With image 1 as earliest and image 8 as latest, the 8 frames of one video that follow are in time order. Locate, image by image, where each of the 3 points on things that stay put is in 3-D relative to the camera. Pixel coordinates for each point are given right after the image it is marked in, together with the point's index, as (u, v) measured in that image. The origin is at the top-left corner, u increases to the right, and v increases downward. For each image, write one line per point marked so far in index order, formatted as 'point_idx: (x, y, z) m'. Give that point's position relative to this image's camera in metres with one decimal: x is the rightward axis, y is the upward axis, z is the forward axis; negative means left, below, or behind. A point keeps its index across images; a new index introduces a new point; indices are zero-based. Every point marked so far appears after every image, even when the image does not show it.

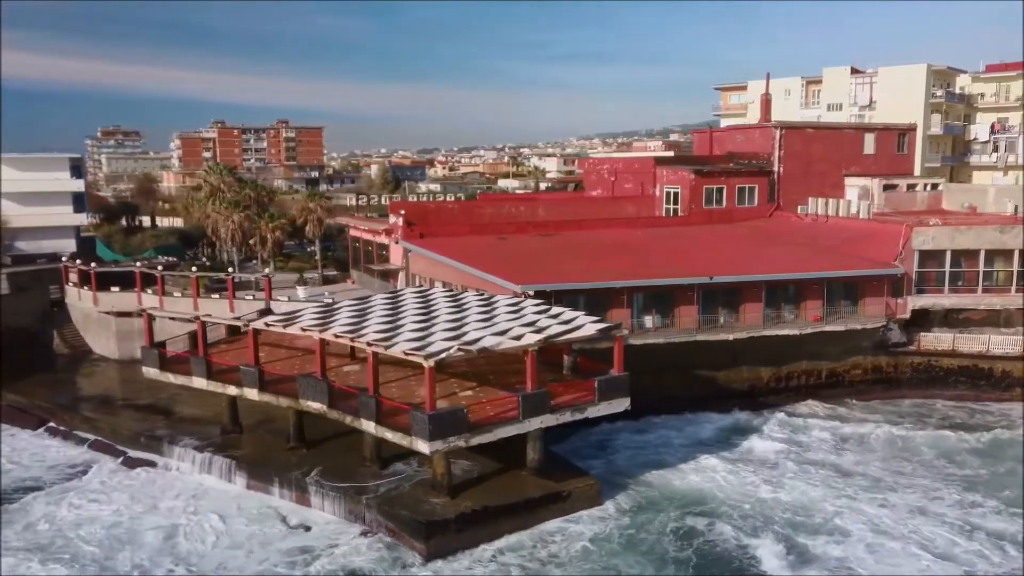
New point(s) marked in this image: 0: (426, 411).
0: (-1.5, -2.2, +14.5) m
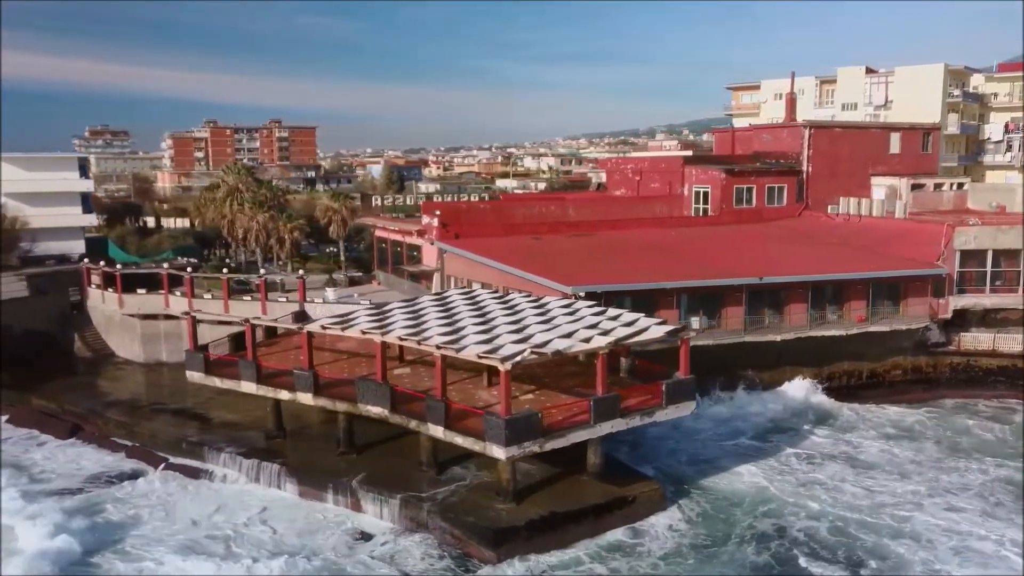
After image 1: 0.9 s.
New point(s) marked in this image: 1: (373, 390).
0: (-0.2, -2.2, +14.1) m
1: (-2.8, -2.1, +16.5) m
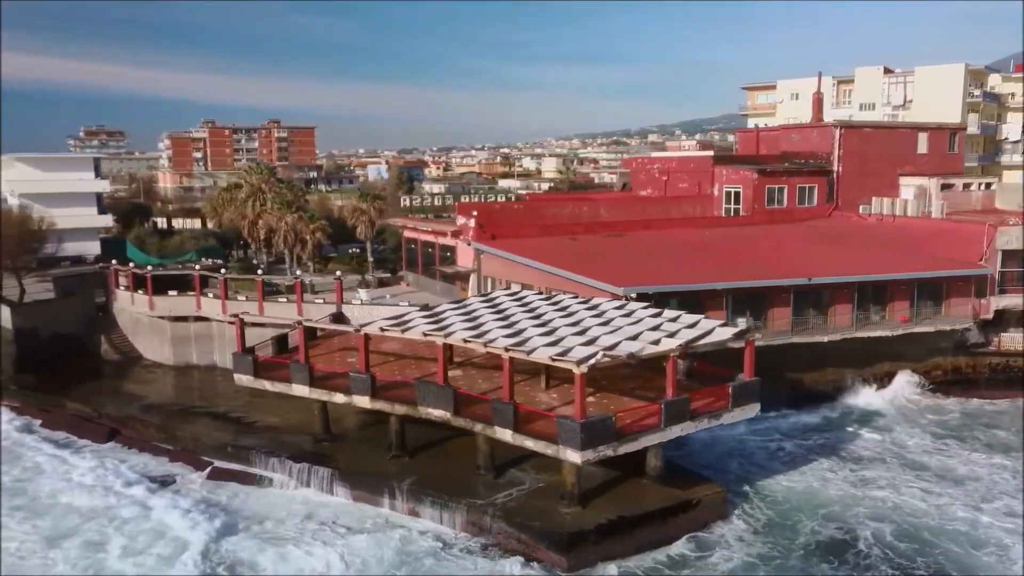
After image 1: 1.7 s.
0: (+1.1, -2.3, +14.0) m
1: (-1.6, -2.1, +16.3) m
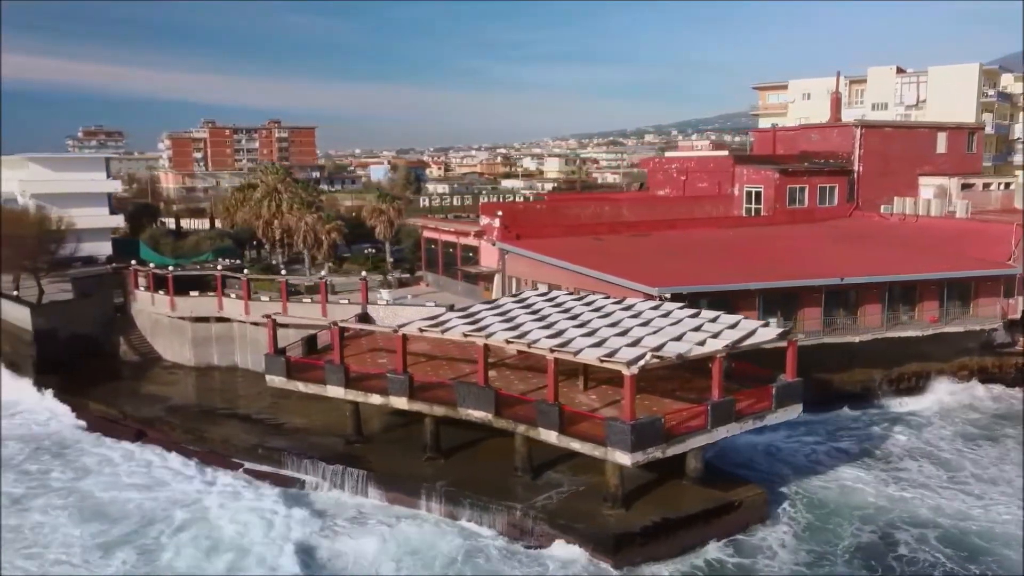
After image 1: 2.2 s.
0: (+2.0, -2.3, +13.8) m
1: (-0.7, -2.1, +16.2) m
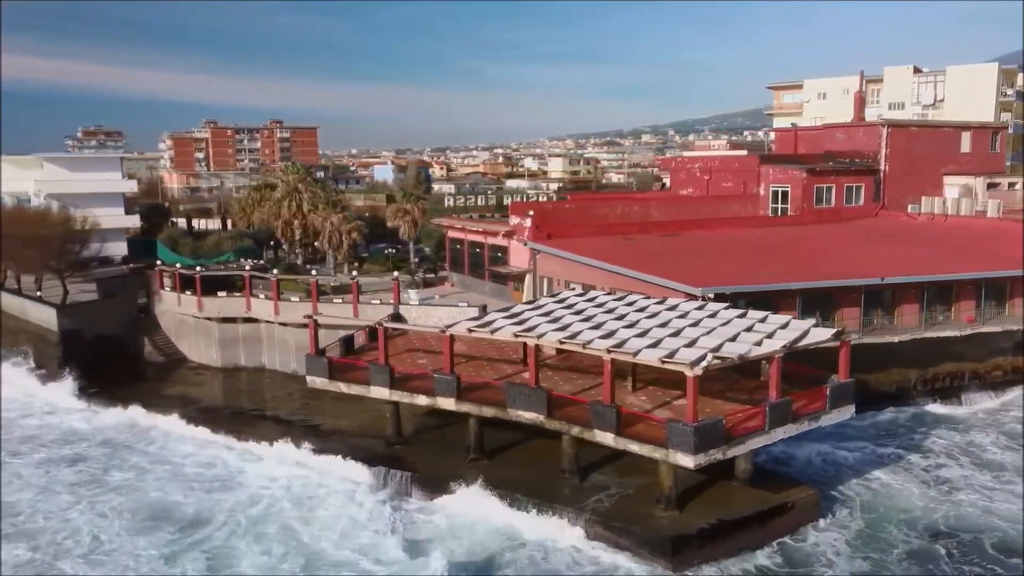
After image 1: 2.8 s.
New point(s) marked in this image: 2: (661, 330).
0: (+3.0, -2.3, +13.7) m
1: (+0.3, -2.1, +16.0) m
2: (+3.1, -0.9, +16.5) m
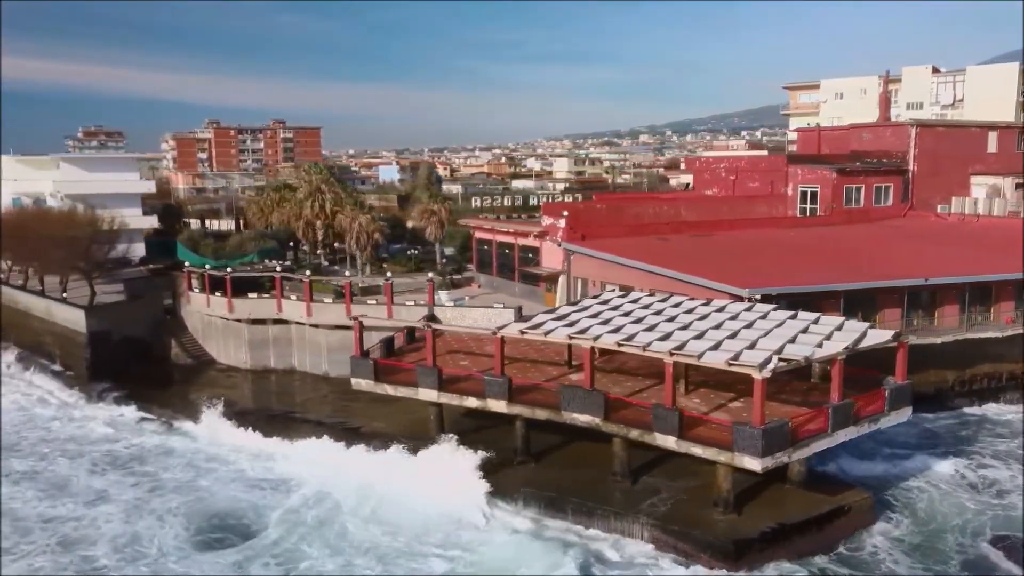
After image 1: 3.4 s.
0: (+4.1, -2.3, +13.6) m
1: (+1.4, -2.2, +15.9) m
2: (+4.2, -0.9, +16.4) m
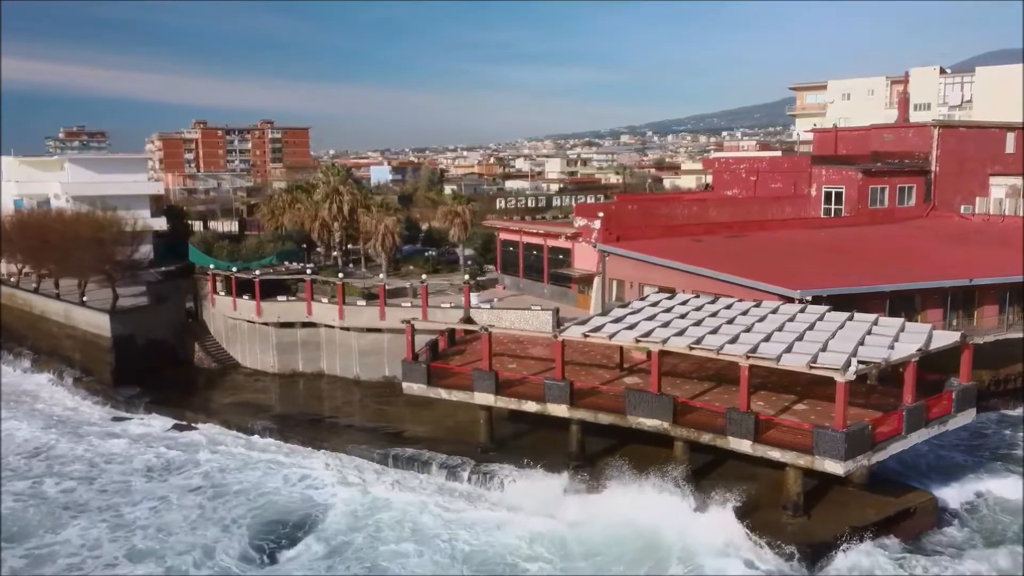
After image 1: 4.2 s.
0: (+5.5, -2.3, +13.5) m
1: (+2.7, -2.2, +15.8) m
2: (+5.4, -0.9, +16.3) m
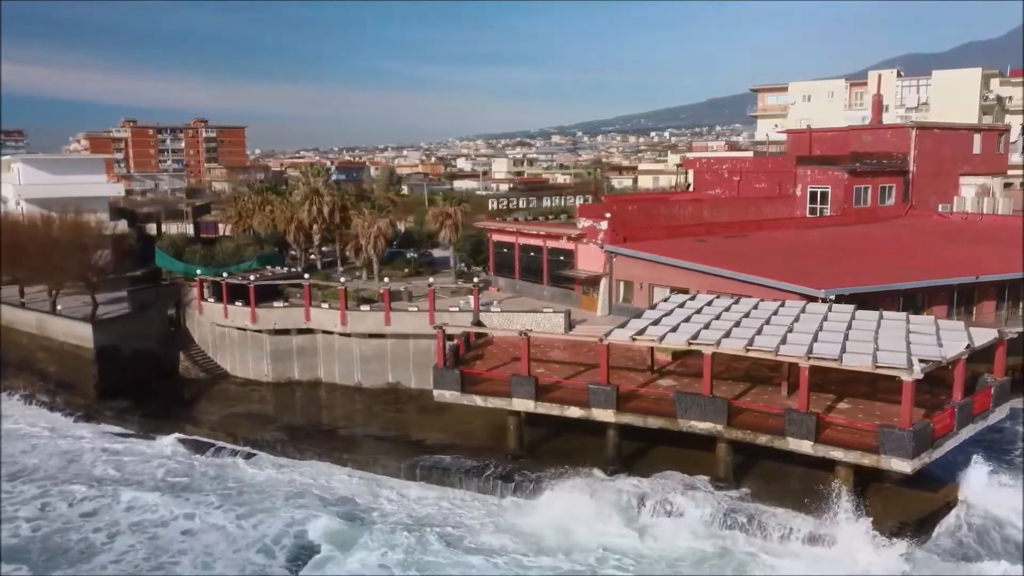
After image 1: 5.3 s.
0: (+6.7, -2.3, +13.6) m
1: (+3.7, -2.2, +15.7) m
2: (+6.4, -0.9, +16.5) m
